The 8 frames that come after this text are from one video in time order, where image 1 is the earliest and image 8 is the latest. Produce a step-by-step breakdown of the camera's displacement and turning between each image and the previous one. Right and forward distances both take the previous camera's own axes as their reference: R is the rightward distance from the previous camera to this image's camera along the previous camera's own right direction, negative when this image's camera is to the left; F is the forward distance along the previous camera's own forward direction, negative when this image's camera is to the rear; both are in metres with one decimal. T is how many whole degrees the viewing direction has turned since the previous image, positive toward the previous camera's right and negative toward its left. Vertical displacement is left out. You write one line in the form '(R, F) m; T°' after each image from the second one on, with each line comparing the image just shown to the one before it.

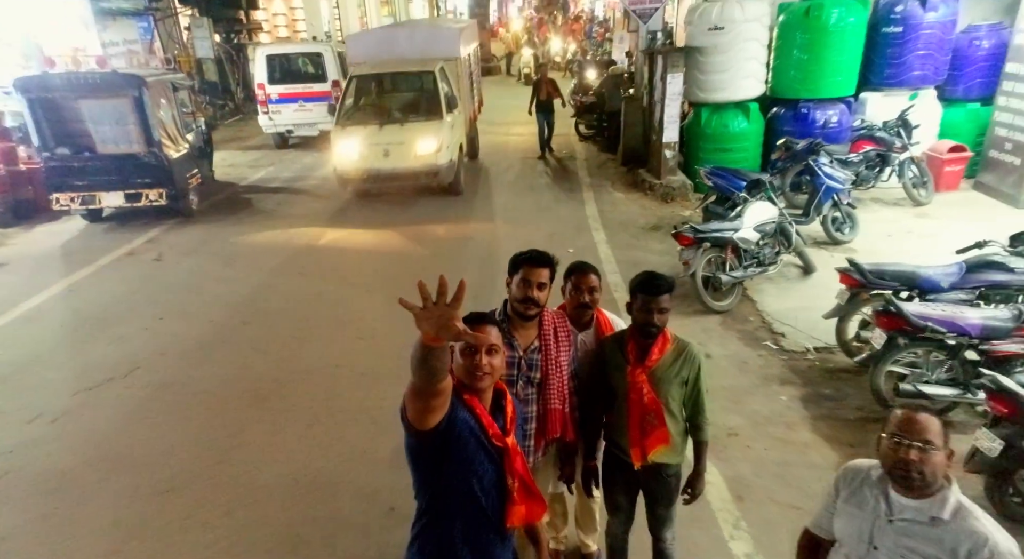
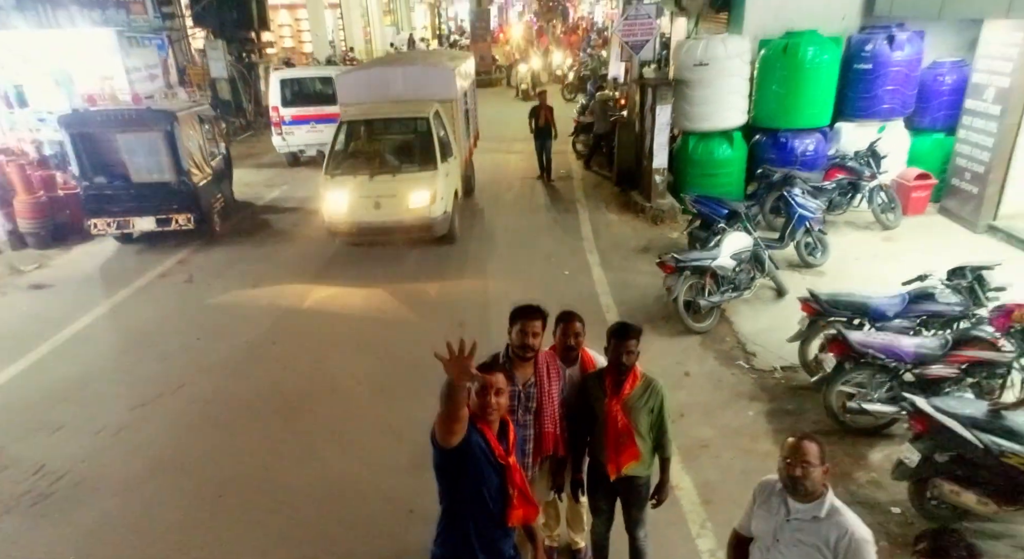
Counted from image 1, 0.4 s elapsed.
(0.0, -0.6) m; 0°
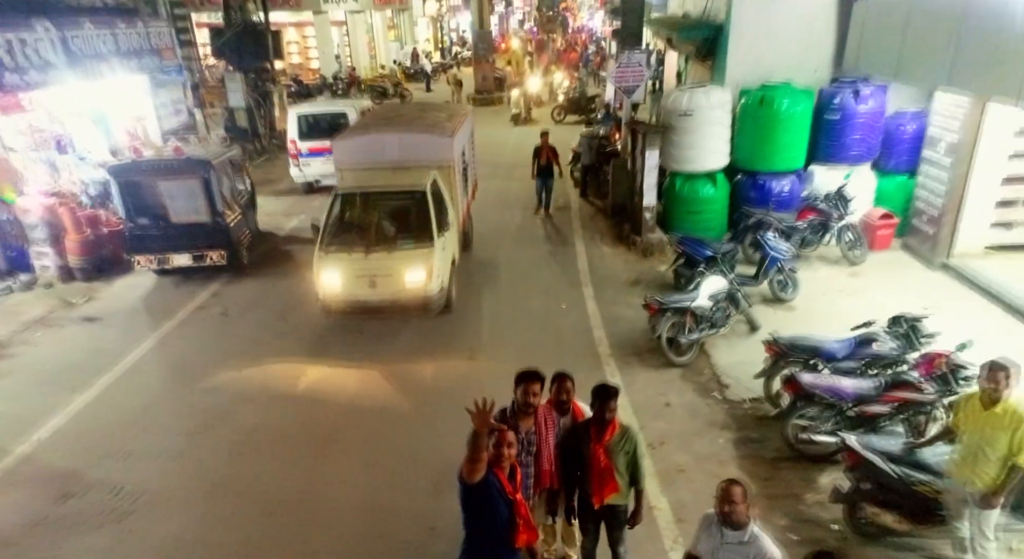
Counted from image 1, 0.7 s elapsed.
(0.0, -0.8) m; 0°
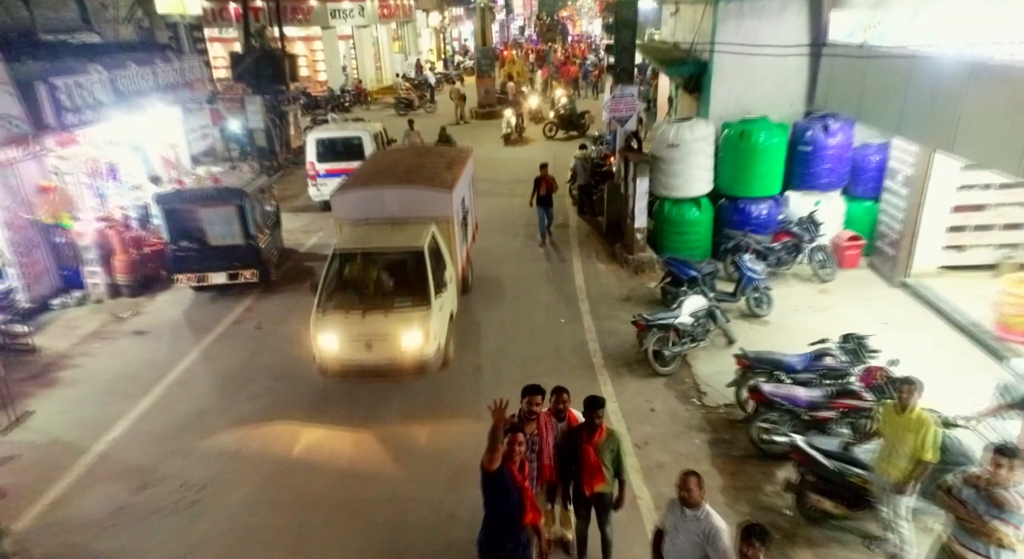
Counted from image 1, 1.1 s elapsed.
(-0.1, -1.0) m; 0°
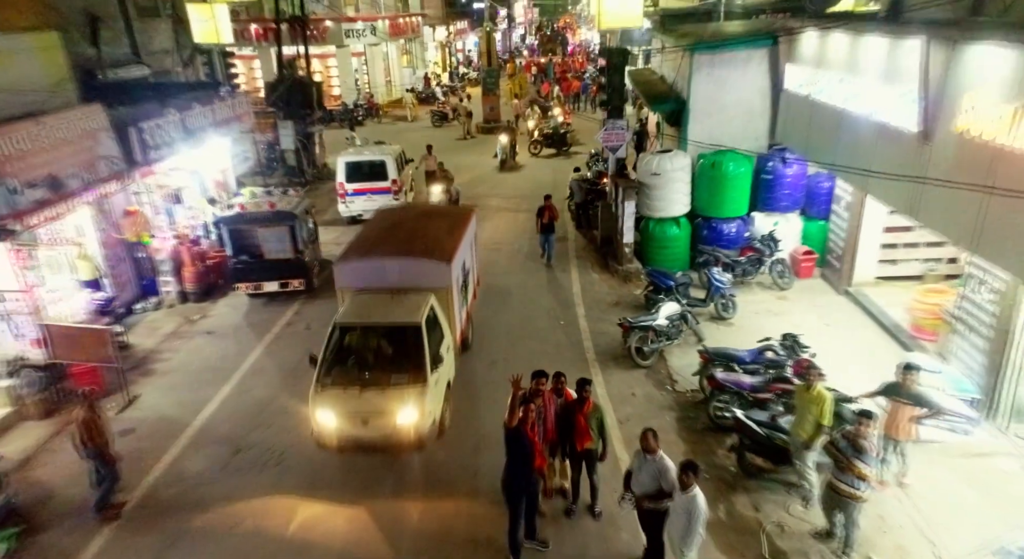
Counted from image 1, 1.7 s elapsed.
(-0.1, -1.9) m; 0°
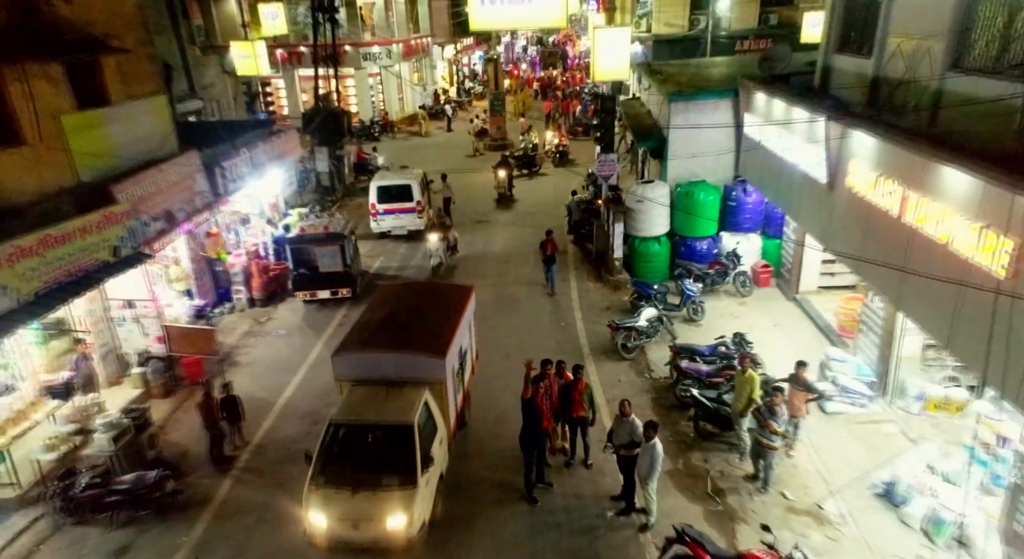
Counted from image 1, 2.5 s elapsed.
(-0.2, -2.6) m; 0°
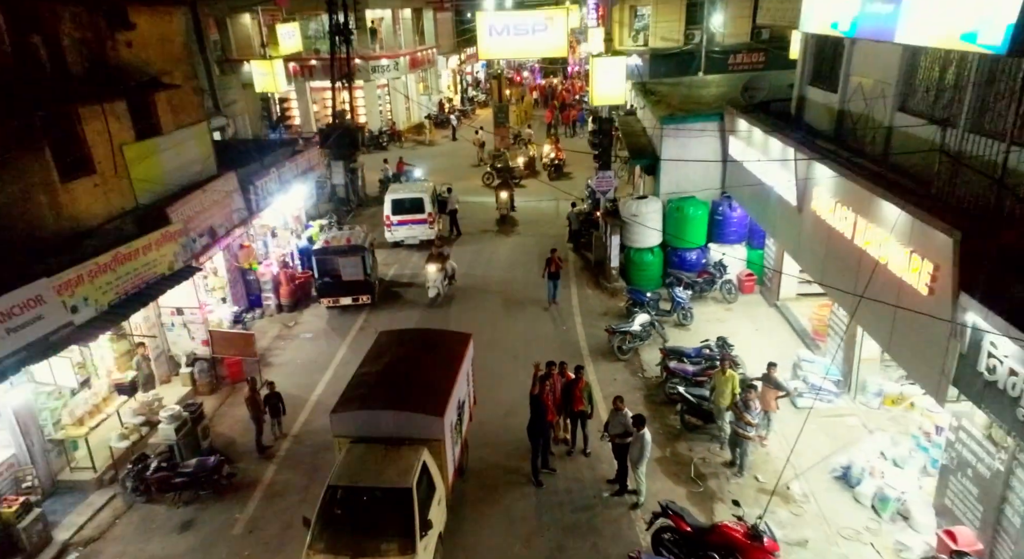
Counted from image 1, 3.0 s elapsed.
(-0.1, -1.3) m; 0°
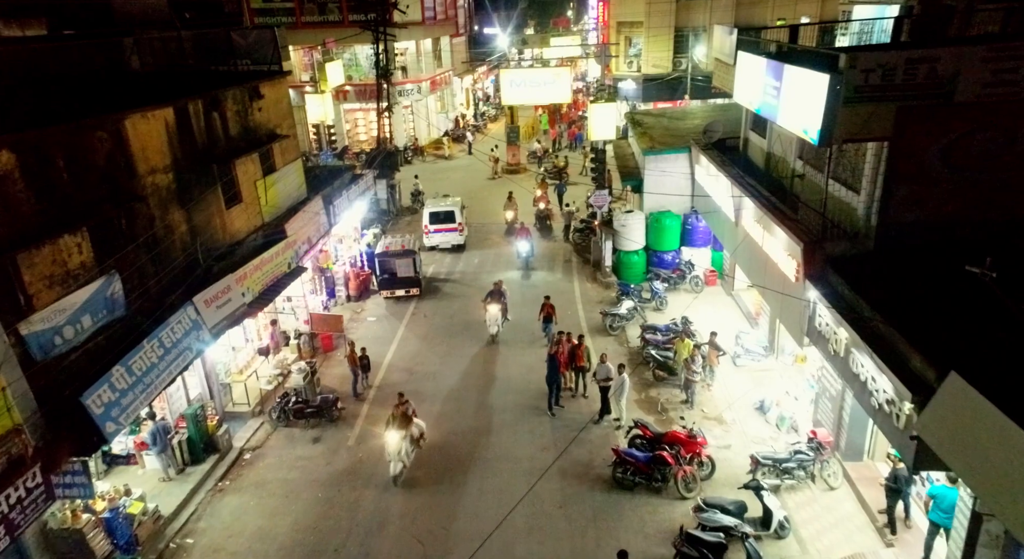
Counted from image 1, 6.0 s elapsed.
(-0.4, -4.6) m; 0°
